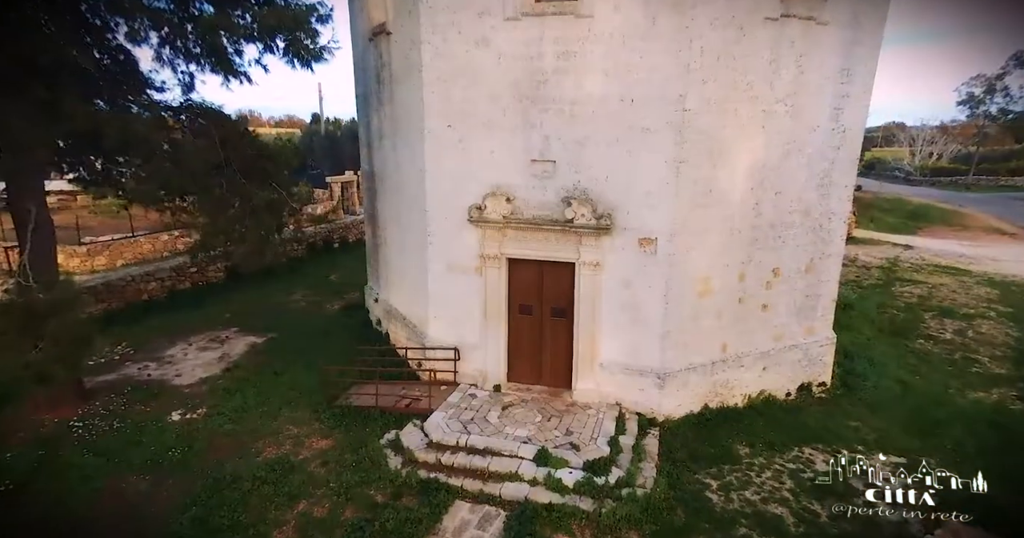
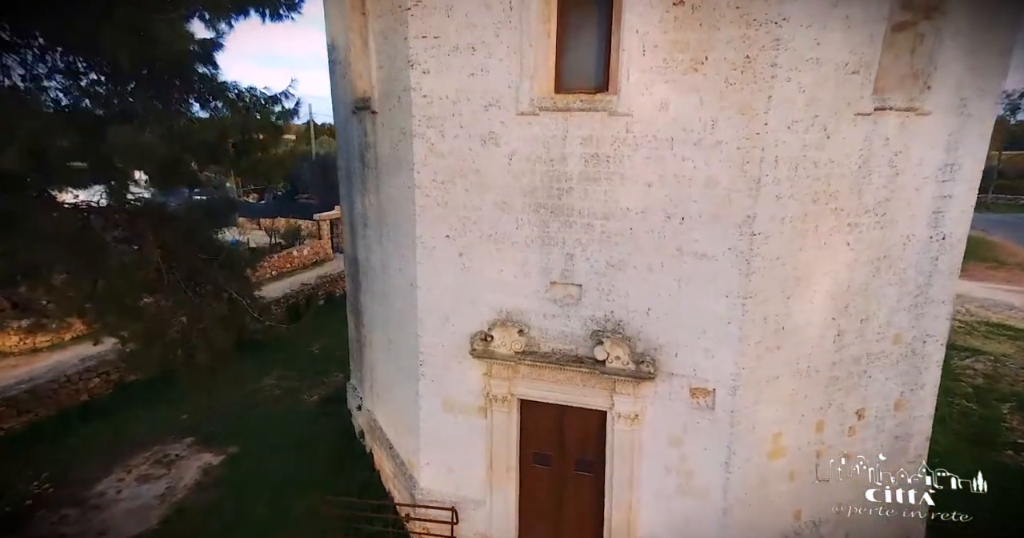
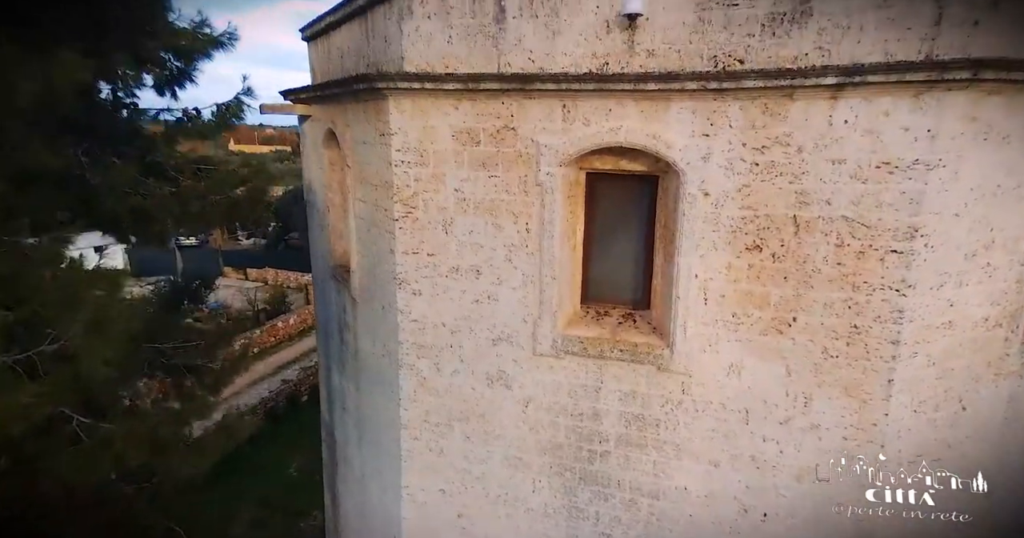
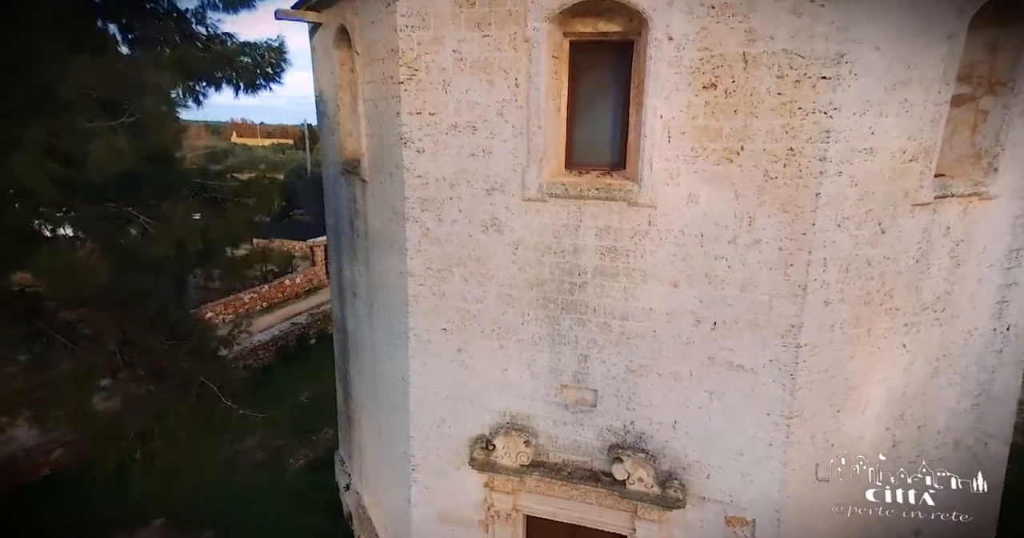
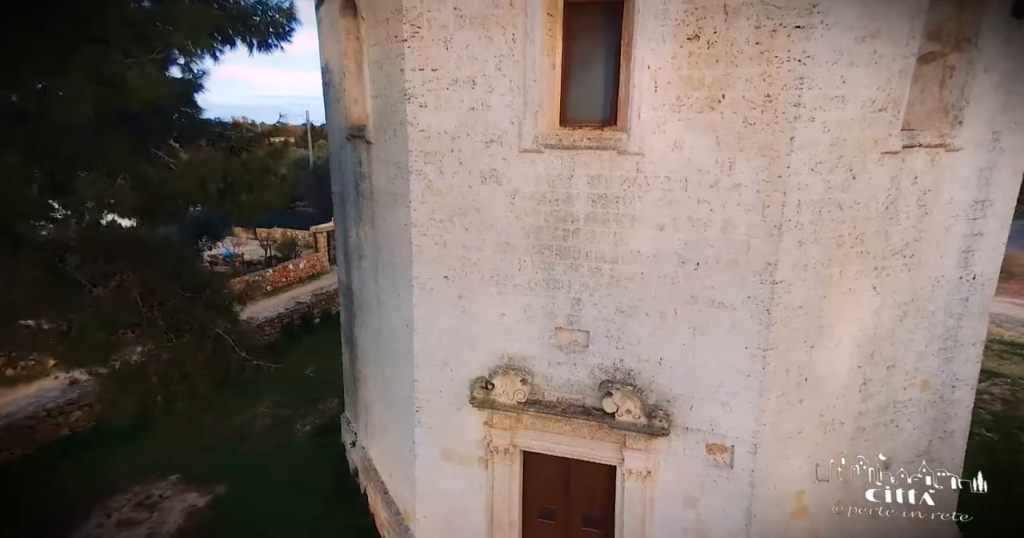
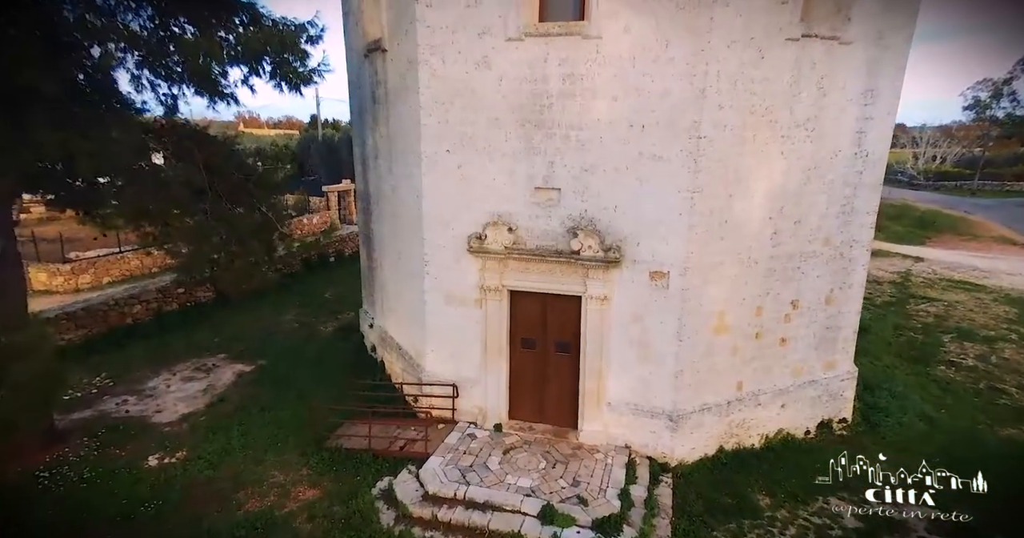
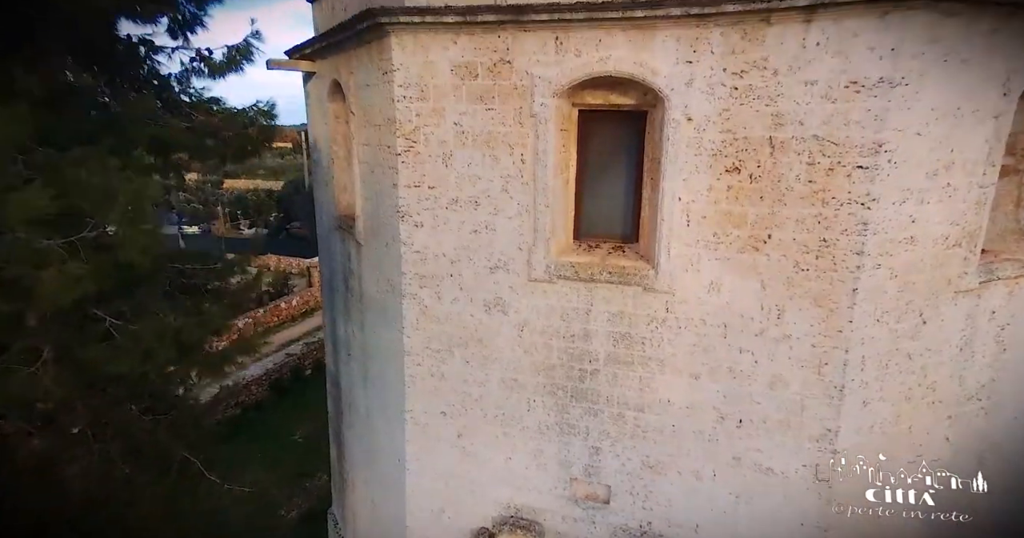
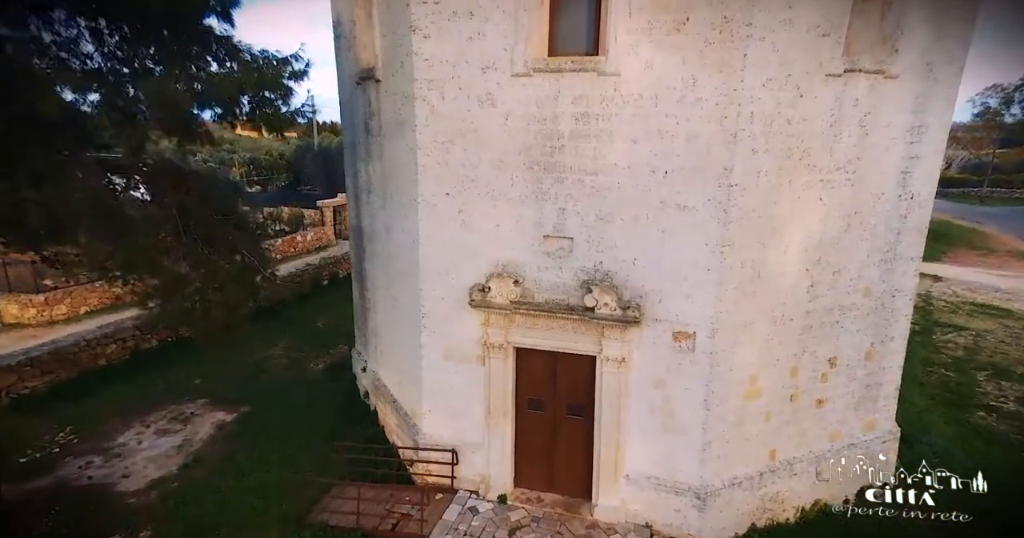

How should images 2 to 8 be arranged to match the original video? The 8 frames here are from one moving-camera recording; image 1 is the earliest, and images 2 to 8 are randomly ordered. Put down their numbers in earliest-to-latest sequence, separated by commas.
6, 8, 2, 5, 4, 7, 3
